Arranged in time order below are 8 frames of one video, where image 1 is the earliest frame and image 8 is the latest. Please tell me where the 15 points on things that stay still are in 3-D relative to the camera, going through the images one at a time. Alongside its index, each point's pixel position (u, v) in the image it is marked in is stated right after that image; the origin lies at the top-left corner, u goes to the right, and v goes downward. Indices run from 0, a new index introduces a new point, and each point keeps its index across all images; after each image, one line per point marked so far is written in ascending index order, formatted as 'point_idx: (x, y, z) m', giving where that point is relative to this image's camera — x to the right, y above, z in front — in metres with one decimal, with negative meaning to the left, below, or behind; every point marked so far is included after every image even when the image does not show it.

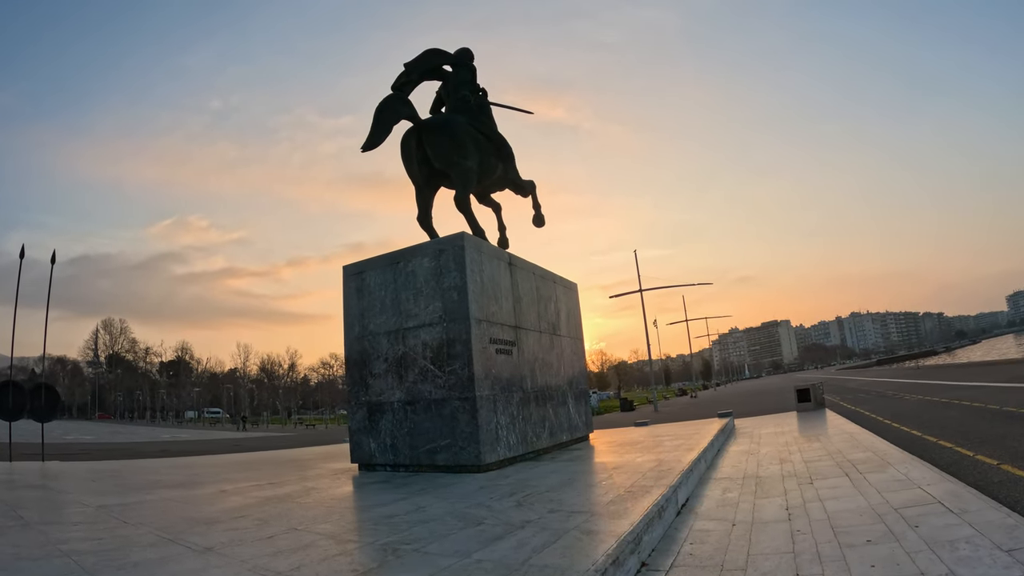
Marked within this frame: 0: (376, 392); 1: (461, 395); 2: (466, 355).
0: (-1.9, -1.4, +8.3) m
1: (-0.6, -1.3, +7.6) m
2: (-0.6, -0.8, +7.7) m
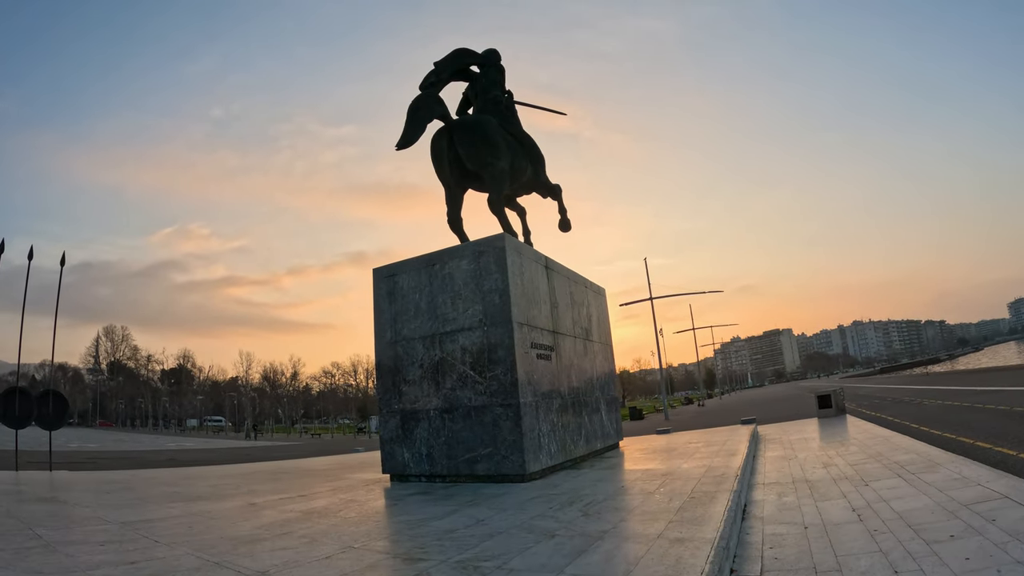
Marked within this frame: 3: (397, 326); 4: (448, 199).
0: (-1.4, -1.5, +8.0) m
1: (-0.1, -1.4, +7.3) m
2: (0.0, -0.9, +7.4) m
3: (-1.6, -0.5, +8.3) m
4: (-1.0, +1.5, +10.2) m
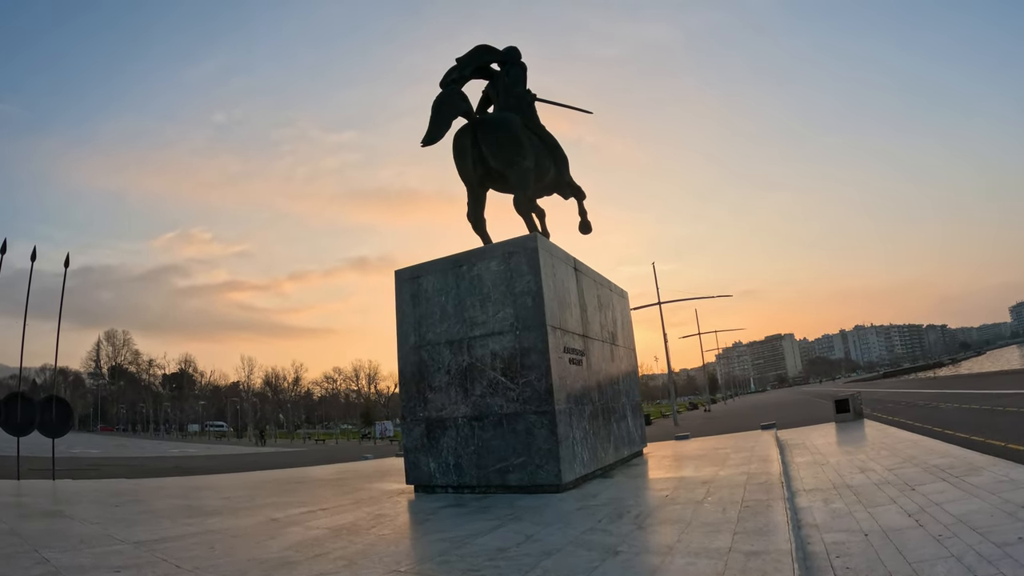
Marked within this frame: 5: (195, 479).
0: (-1.0, -1.5, +7.6) m
1: (+0.3, -1.4, +6.9) m
2: (+0.3, -0.9, +7.0) m
3: (-1.2, -0.6, +8.0) m
4: (-0.7, +1.5, +9.8) m
5: (-7.1, -4.3, +13.4) m
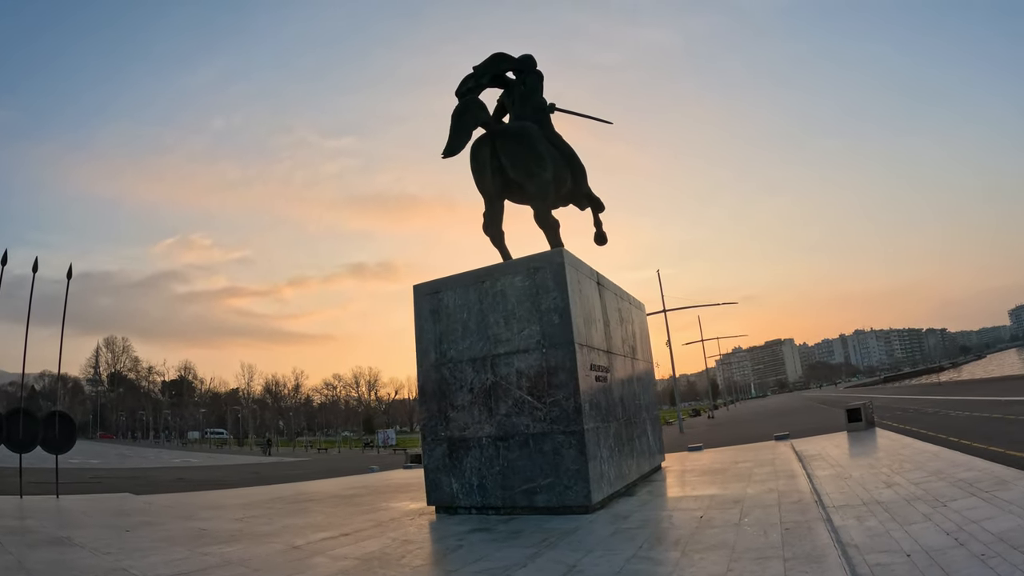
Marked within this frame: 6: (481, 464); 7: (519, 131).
0: (-0.7, -1.7, +7.4) m
1: (+0.6, -1.6, +6.7) m
2: (+0.7, -1.1, +6.8) m
3: (-0.9, -0.8, +7.8) m
4: (-0.4, +1.2, +9.6) m
5: (-6.8, -4.5, +13.2) m
6: (-0.4, -2.1, +7.2) m
7: (+0.1, +2.4, +9.3) m
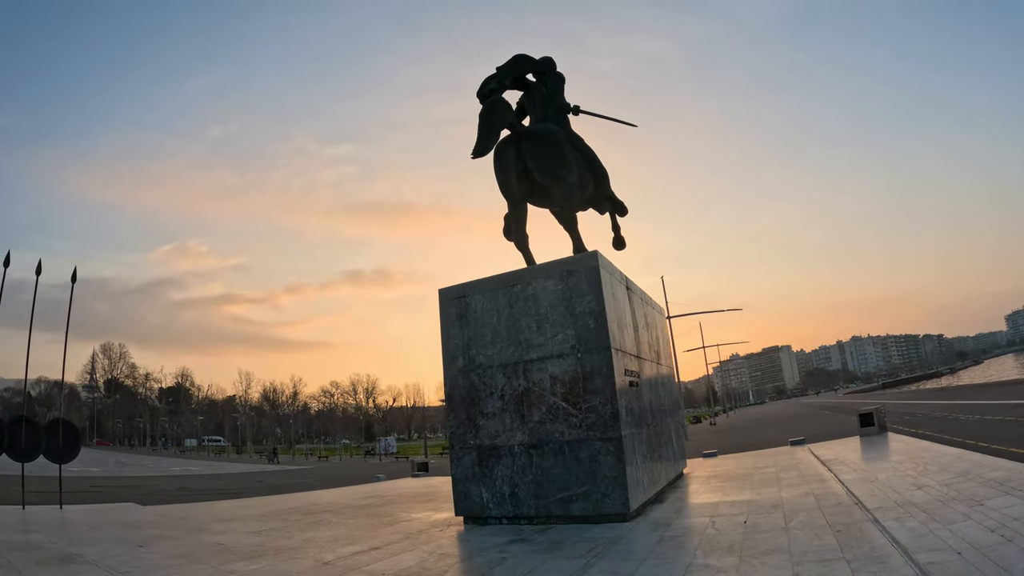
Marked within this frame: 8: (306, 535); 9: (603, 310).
0: (-0.3, -1.7, +7.2) m
1: (+1.0, -1.6, +6.5) m
2: (+1.0, -1.1, +6.6) m
3: (-0.5, -0.8, +7.5) m
4: (0.0, +1.2, +9.5) m
5: (-6.4, -4.7, +12.9) m
6: (0.0, -2.1, +7.0) m
7: (+0.5, +2.4, +9.1) m
8: (-2.7, -3.2, +8.0) m
9: (+1.0, -0.2, +6.8) m
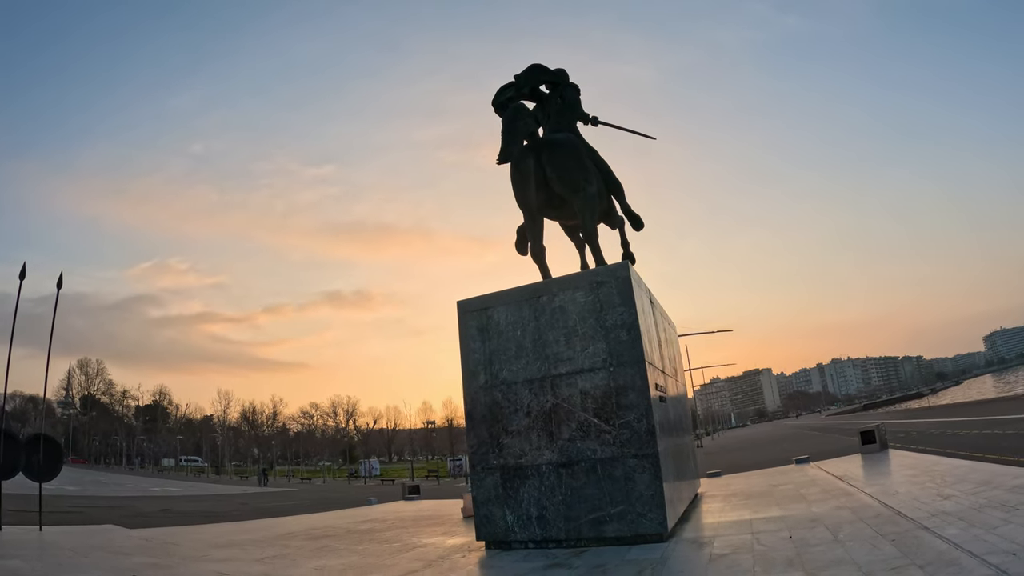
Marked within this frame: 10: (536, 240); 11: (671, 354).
0: (0.0, -1.9, +6.8) m
1: (+1.3, -1.7, +6.2) m
2: (+1.4, -1.2, +6.3) m
3: (-0.2, -0.9, +7.2) m
4: (+0.3, +1.0, +9.2) m
5: (-6.3, -4.9, +12.3) m
6: (+0.3, -2.3, +6.6) m
7: (+0.8, +2.2, +9.0) m
8: (-2.5, -3.4, +7.5) m
9: (+1.3, -0.4, +6.5) m
10: (+0.4, +0.8, +9.2) m
11: (+2.5, -1.1, +9.6) m
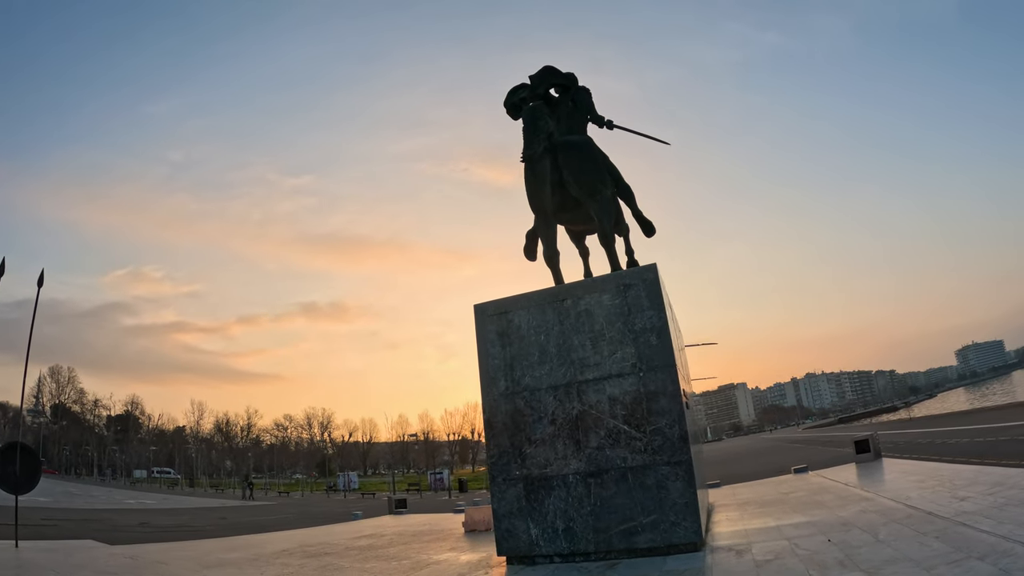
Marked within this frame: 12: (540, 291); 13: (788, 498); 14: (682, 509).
0: (+0.3, -1.9, +6.6) m
1: (+1.6, -1.7, +6.0) m
2: (+1.6, -1.3, +6.1) m
3: (0.0, -1.0, +7.0) m
4: (+0.5, +0.9, +9.0) m
5: (-6.3, -5.0, +11.7) m
6: (+0.6, -2.3, +6.4) m
7: (+1.0, +2.1, +8.8) m
8: (-2.2, -3.4, +7.1) m
9: (+1.6, -0.4, +6.4) m
10: (+0.6, +0.7, +9.0) m
11: (+2.7, -1.2, +9.4) m
12: (+0.3, 0.0, +7.1) m
13: (+4.5, -3.6, +10.0) m
14: (+1.7, -2.2, +5.9) m
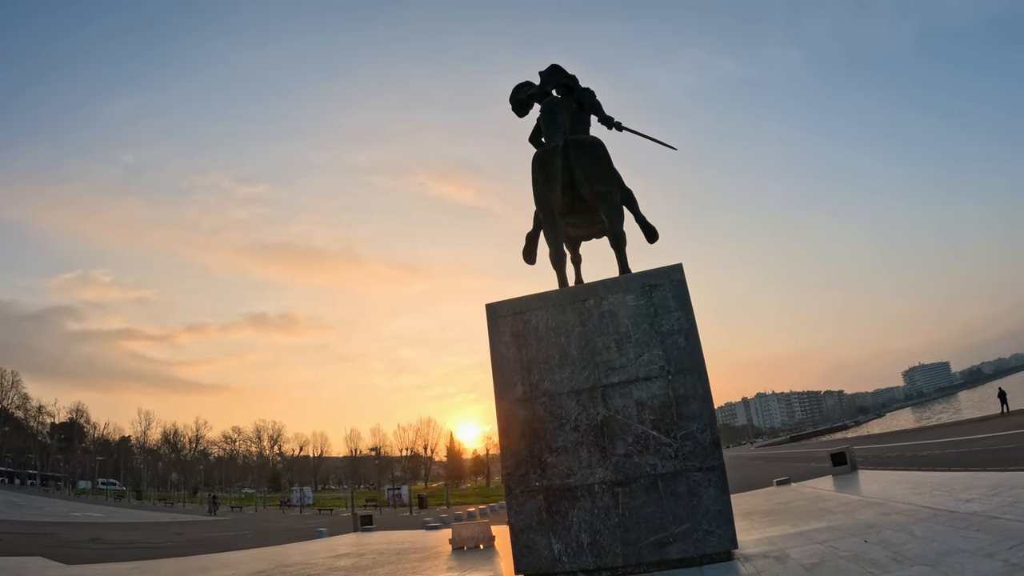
0: (+0.5, -1.9, +6.3) m
1: (+1.8, -1.7, +5.8) m
2: (+1.9, -1.3, +5.9) m
3: (+0.2, -1.0, +6.7) m
4: (+0.6, +0.8, +8.8) m
5: (-6.5, -4.9, +10.9) m
6: (+0.8, -2.3, +6.0) m
7: (+1.1, +2.0, +8.6) m
8: (-2.1, -3.3, +6.6) m
9: (+1.9, -0.4, +6.2) m
10: (+0.7, +0.6, +8.8) m
11: (+2.7, -1.3, +9.3) m
12: (+0.5, 0.0, +6.8) m
13: (+4.4, -3.8, +9.9) m
14: (+1.9, -2.2, +5.7) m
